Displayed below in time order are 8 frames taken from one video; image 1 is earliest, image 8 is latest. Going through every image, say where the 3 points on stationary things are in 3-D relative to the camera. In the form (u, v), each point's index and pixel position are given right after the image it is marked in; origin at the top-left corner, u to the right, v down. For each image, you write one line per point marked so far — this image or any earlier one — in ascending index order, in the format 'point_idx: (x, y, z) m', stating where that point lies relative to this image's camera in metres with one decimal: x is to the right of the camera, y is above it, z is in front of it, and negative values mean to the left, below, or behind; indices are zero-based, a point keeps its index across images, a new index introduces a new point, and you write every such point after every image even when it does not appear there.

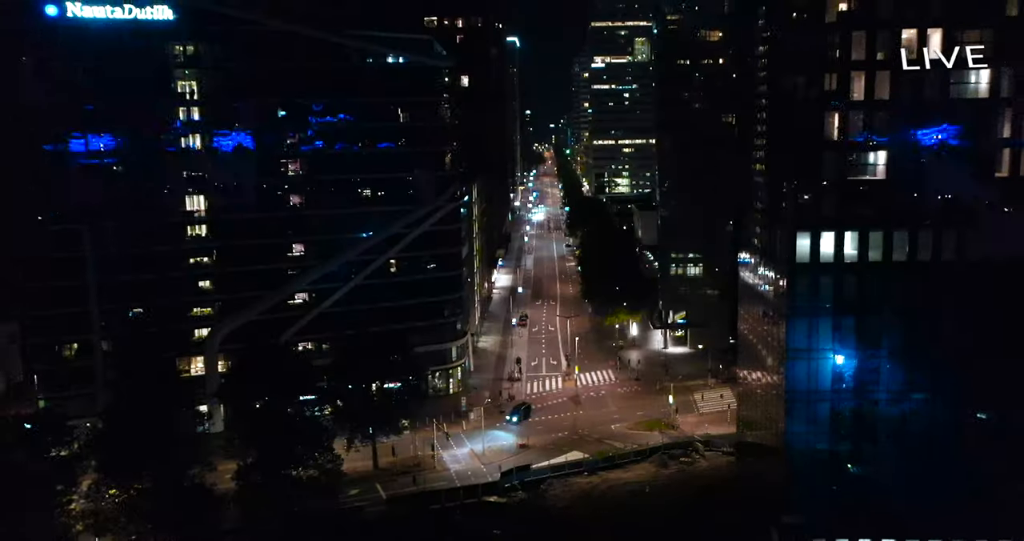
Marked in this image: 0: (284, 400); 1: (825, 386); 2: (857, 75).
0: (-7.0, -3.8, +20.0) m
1: (+6.8, -2.5, +15.2) m
2: (+7.8, +4.3, +15.7) m
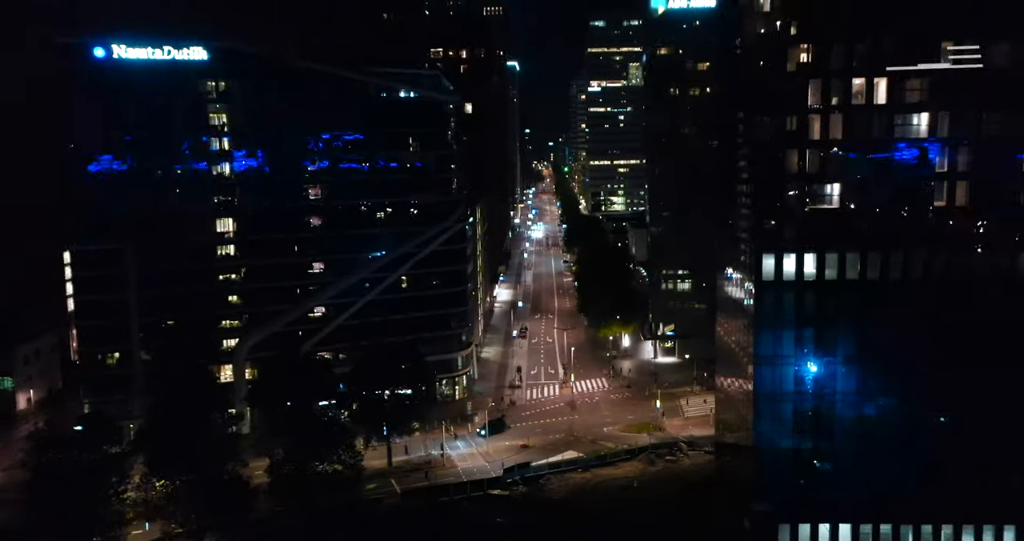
0: (-6.9, -4.3, +22.1) m
1: (+6.9, -2.9, +17.4) m
2: (+7.8, +3.9, +18.0) m
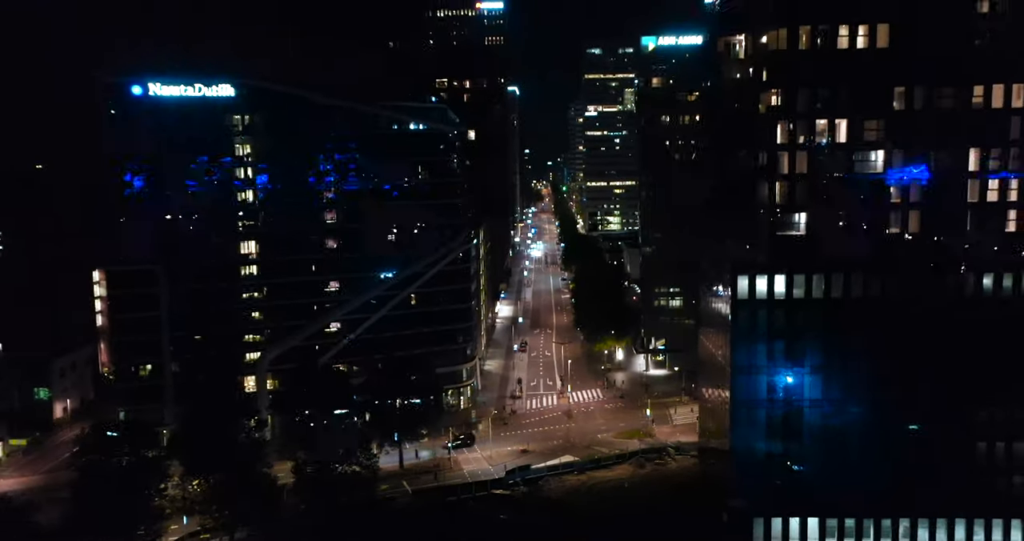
0: (-6.9, -5.0, +24.1) m
1: (+6.9, -3.5, +19.4) m
2: (+7.9, +3.3, +20.2) m
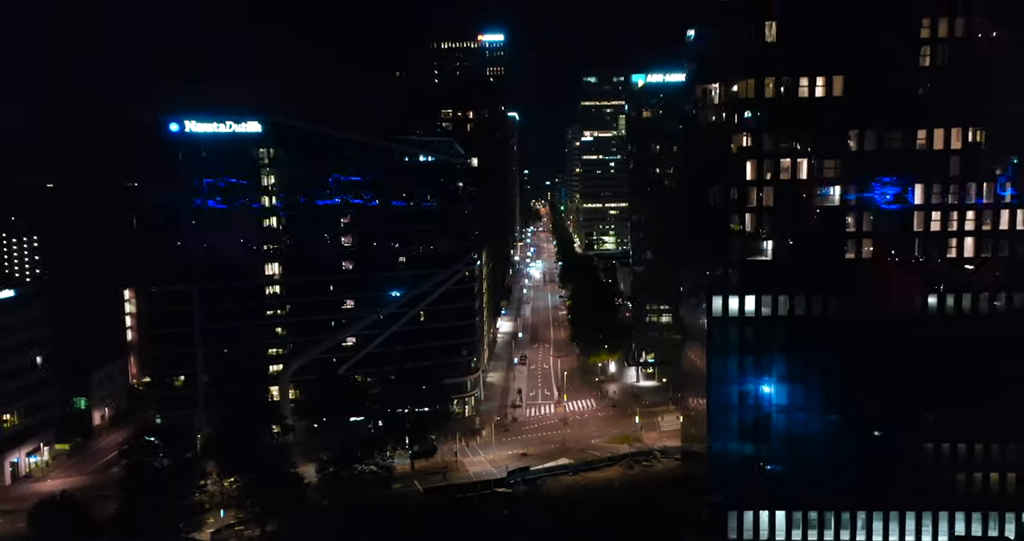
0: (-6.8, -5.7, +26.6) m
1: (+7.0, -4.1, +22.0) m
2: (+7.9, +2.6, +22.9) m
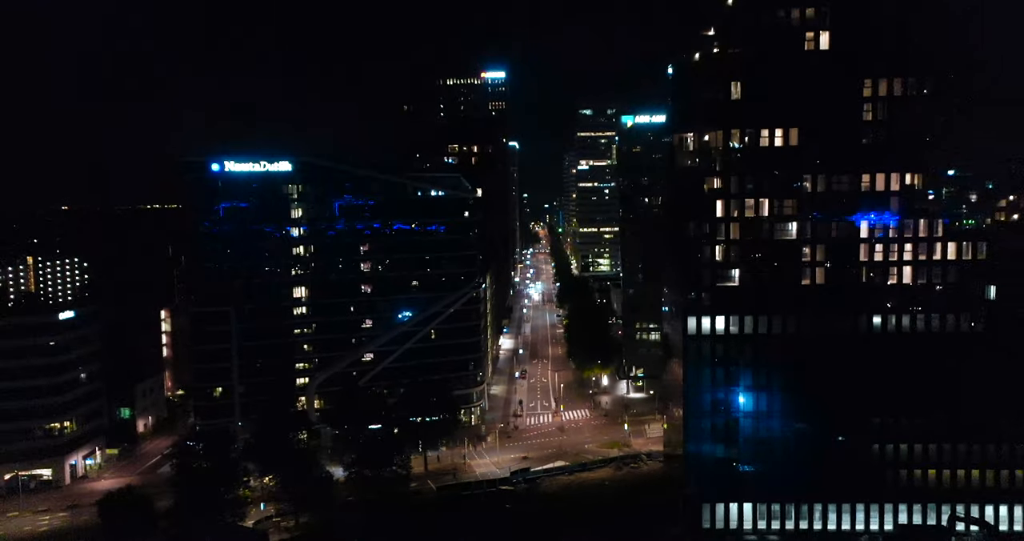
0: (-6.7, -6.7, +30.0) m
1: (+7.1, -5.0, +25.4) m
2: (+8.0, +1.7, +26.5) m
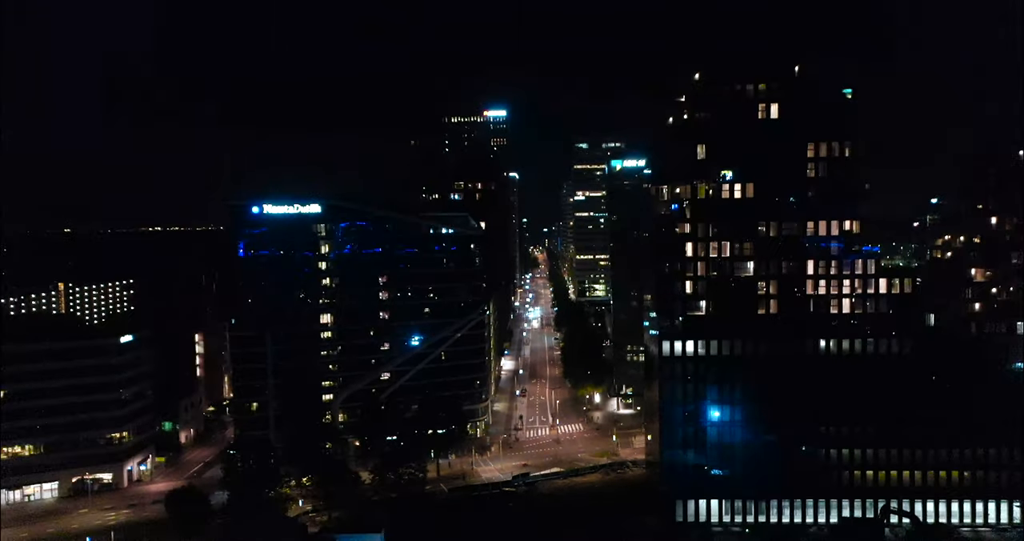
0: (-6.7, -8.2, +34.3) m
1: (+7.1, -6.4, +29.7) m
2: (+8.1, +0.3, +31.1) m
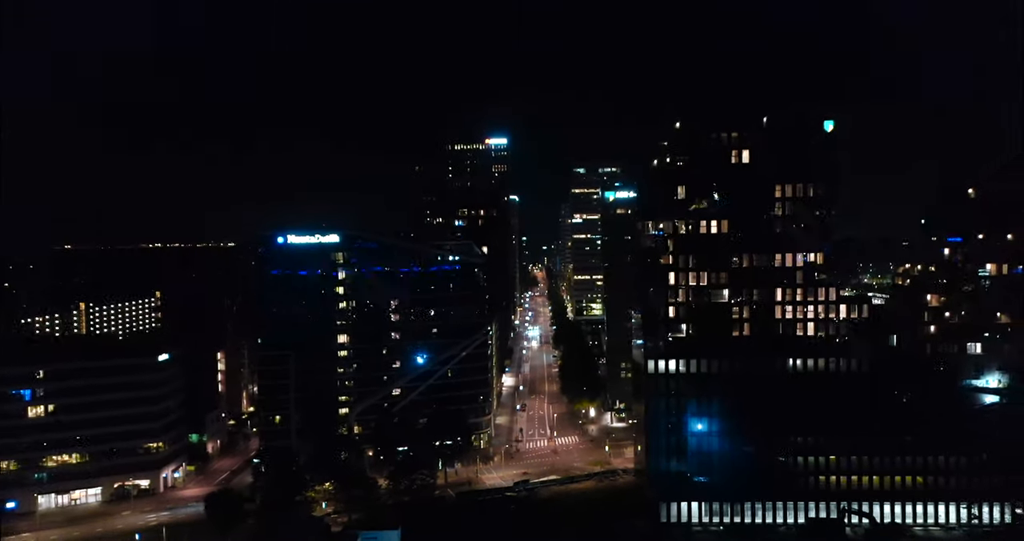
0: (-6.6, -9.6, +37.6) m
1: (+7.2, -7.6, +33.2) m
2: (+8.2, -1.0, +34.7) m
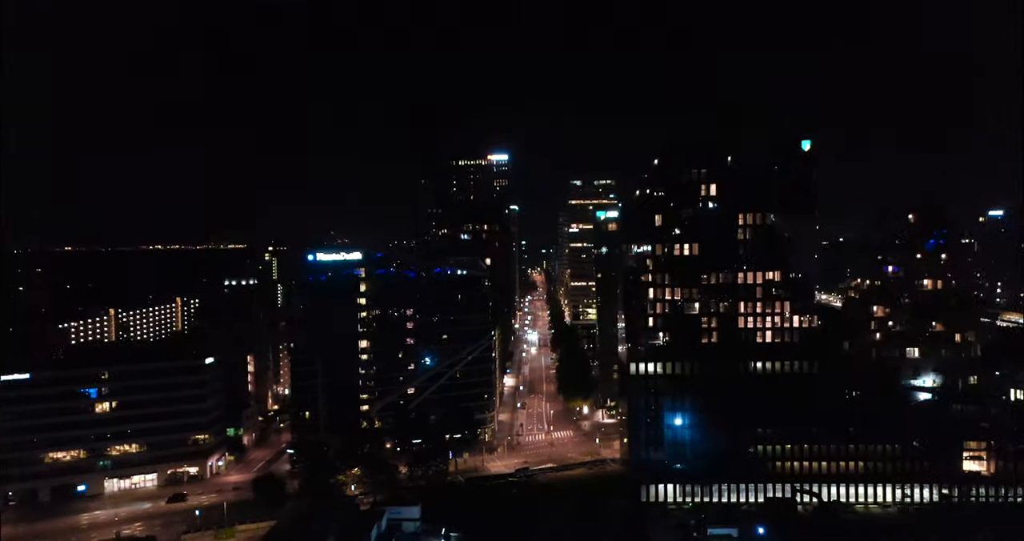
0: (-6.5, -10.4, +43.1) m
1: (+7.3, -8.5, +38.6) m
2: (+8.3, -1.8, +40.1) m
